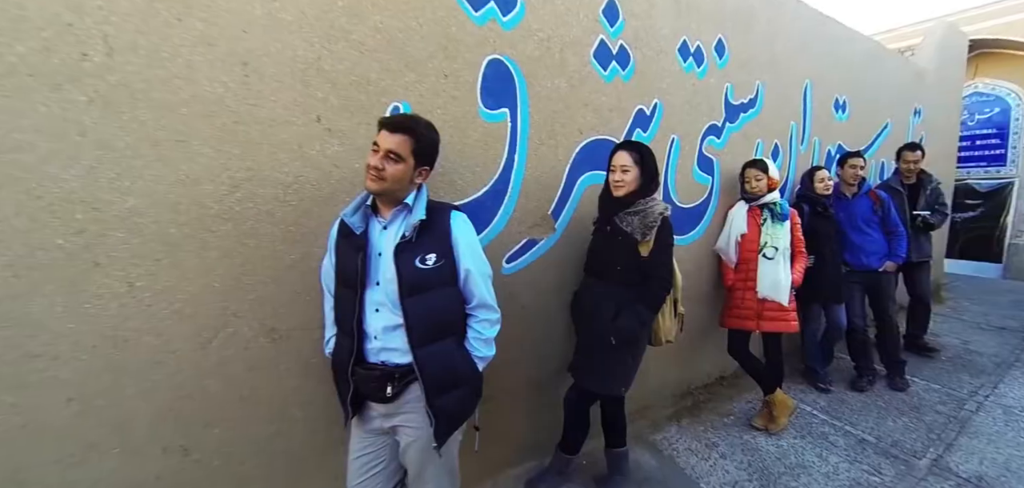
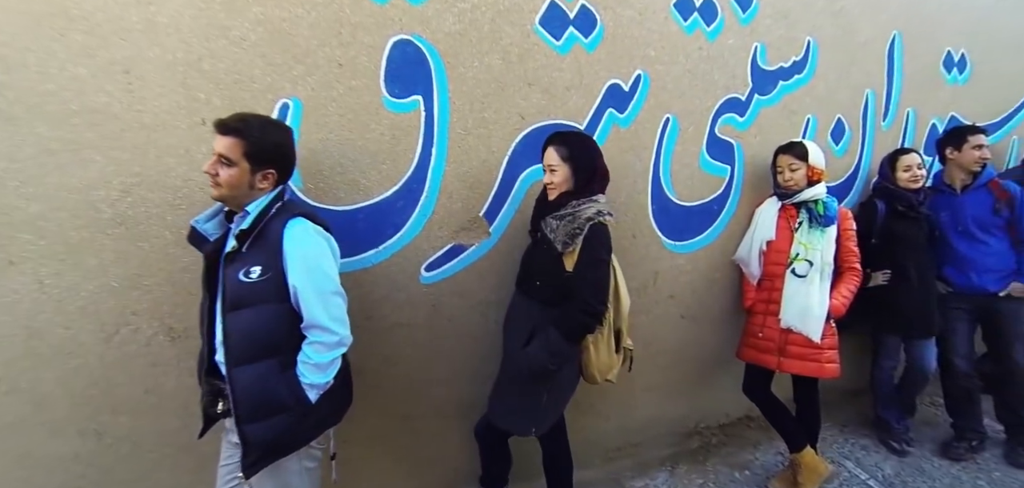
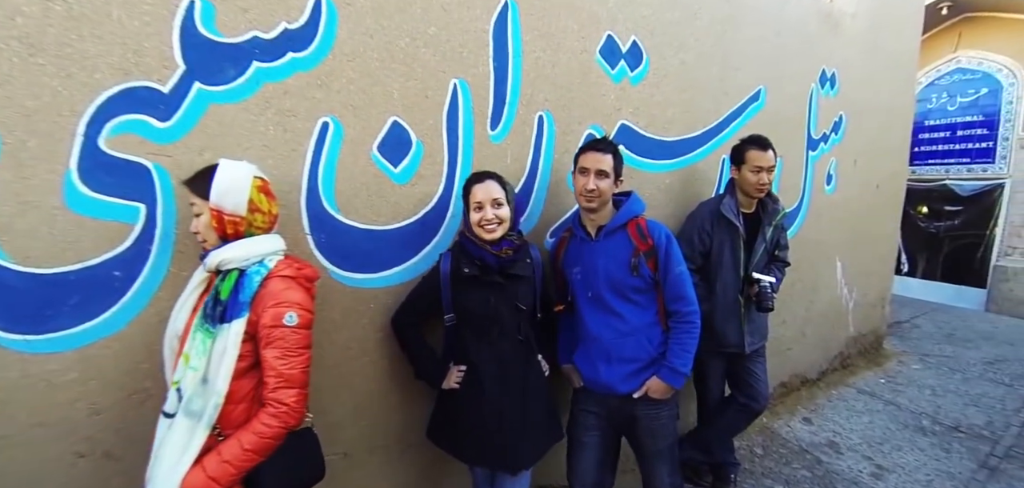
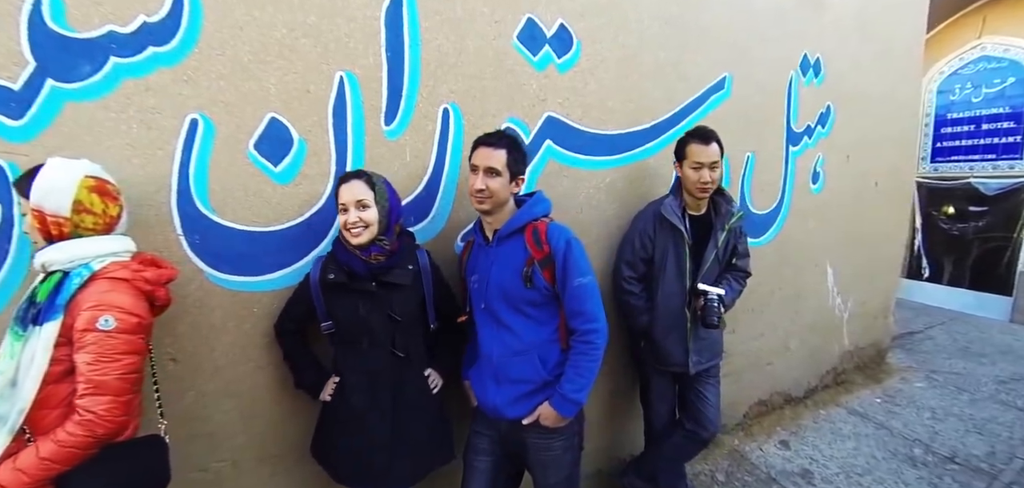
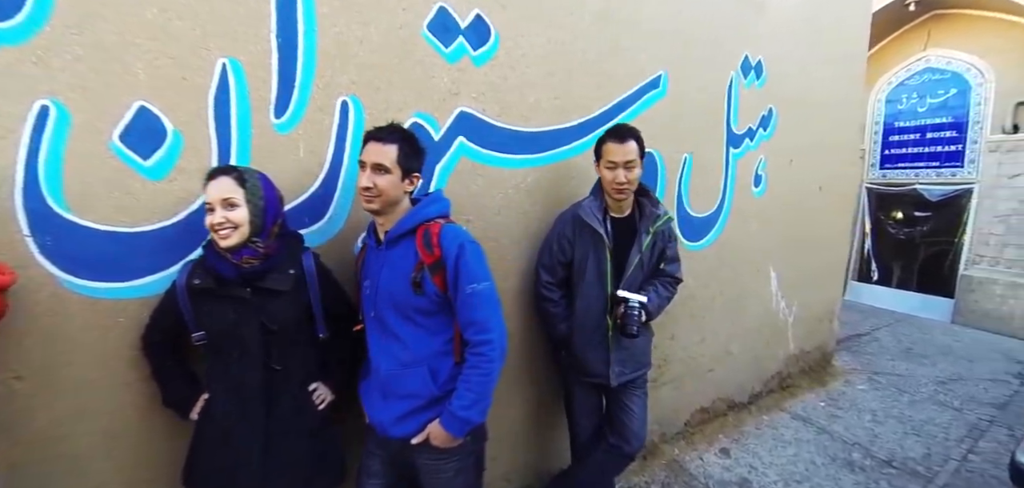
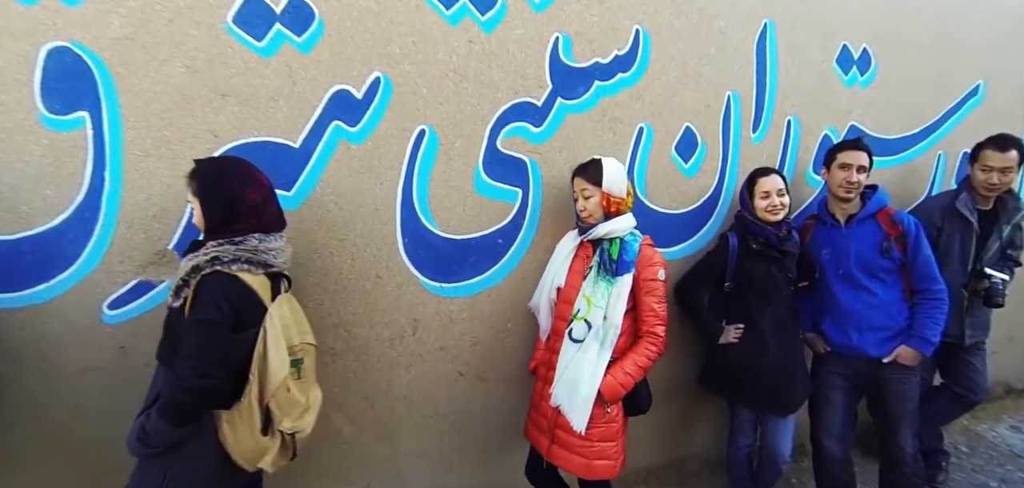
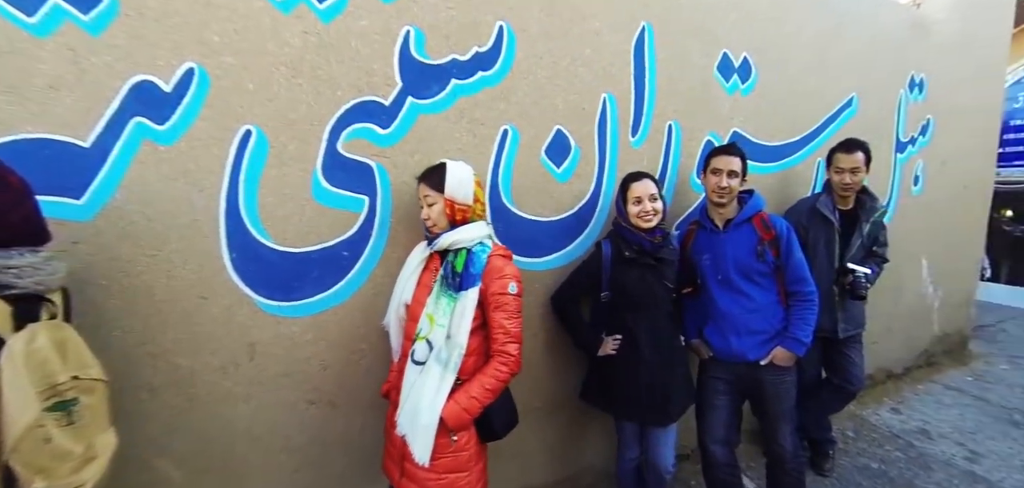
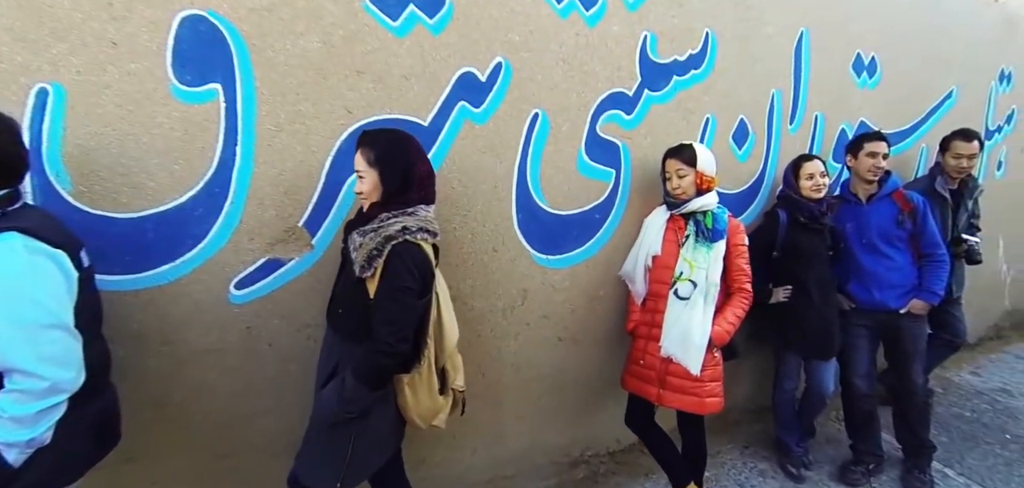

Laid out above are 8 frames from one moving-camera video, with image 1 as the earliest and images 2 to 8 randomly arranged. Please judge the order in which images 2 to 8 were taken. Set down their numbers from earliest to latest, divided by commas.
2, 8, 6, 7, 3, 4, 5
